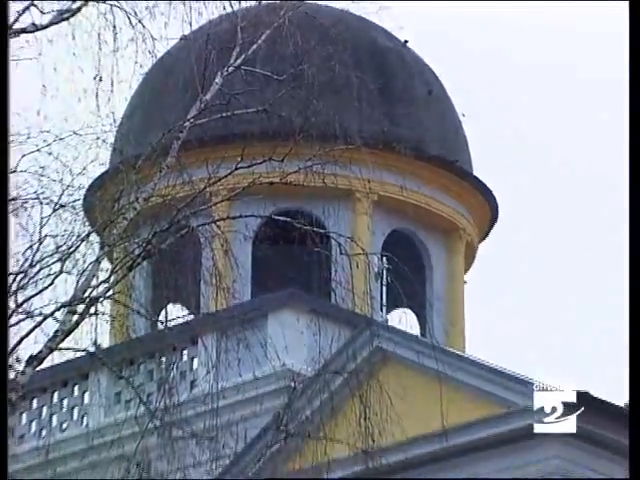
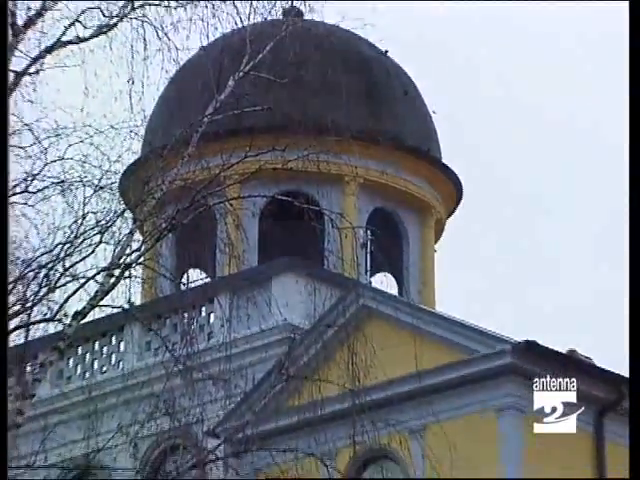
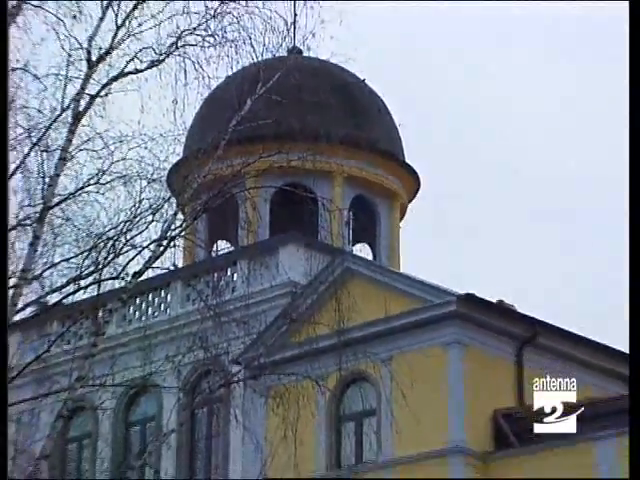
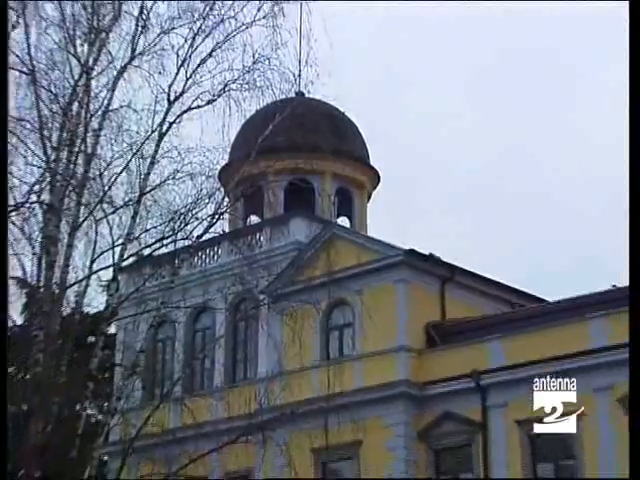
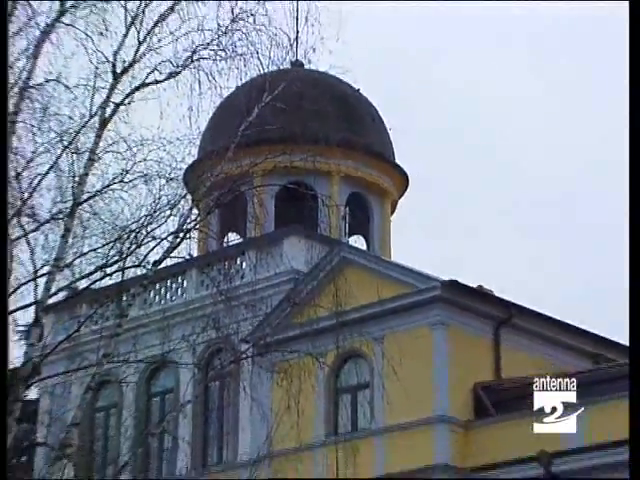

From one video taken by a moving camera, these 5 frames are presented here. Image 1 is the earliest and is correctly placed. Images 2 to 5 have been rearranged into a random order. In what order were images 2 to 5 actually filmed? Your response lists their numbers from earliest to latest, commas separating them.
2, 3, 5, 4
